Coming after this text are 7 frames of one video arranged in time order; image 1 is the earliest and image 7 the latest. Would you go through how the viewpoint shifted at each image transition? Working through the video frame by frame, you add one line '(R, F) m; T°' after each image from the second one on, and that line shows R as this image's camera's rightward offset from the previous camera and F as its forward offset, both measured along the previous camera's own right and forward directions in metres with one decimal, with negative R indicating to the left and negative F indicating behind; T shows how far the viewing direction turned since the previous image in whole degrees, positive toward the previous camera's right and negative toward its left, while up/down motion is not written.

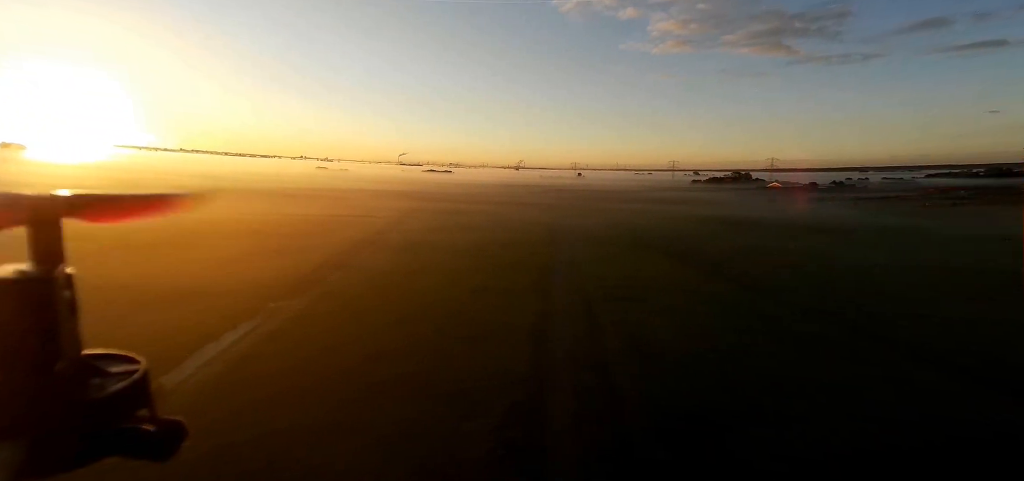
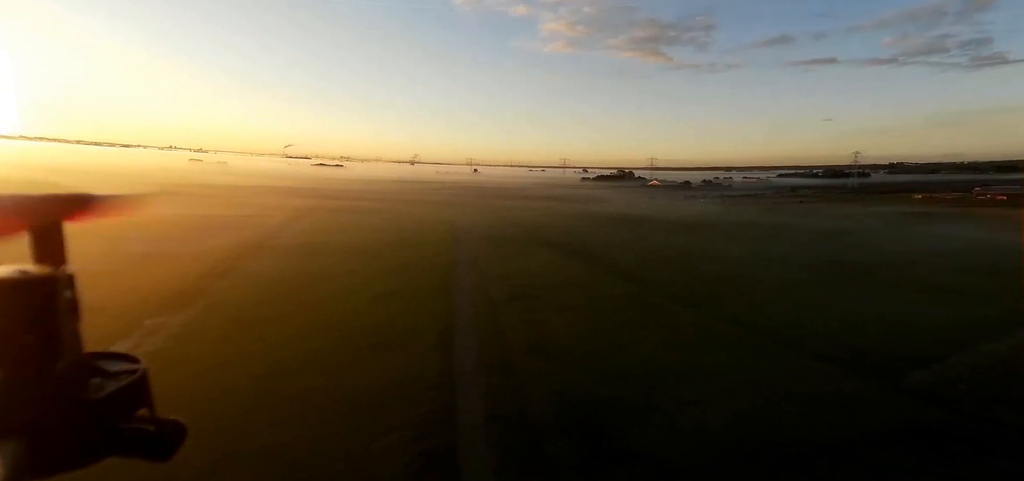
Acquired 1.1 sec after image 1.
(-0.4, +0.3) m; +12°
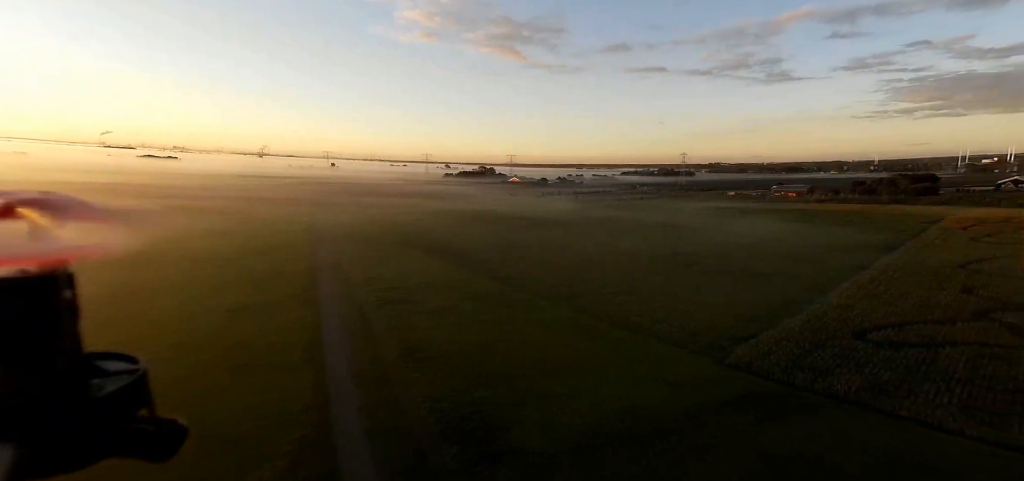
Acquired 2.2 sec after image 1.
(-0.4, 0.0) m; +15°
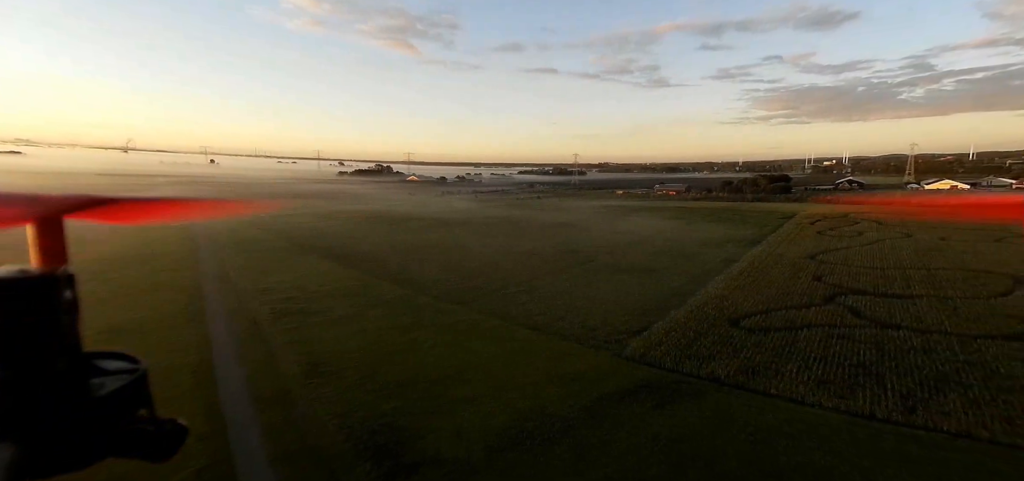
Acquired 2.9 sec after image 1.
(-0.2, -0.2) m; +11°
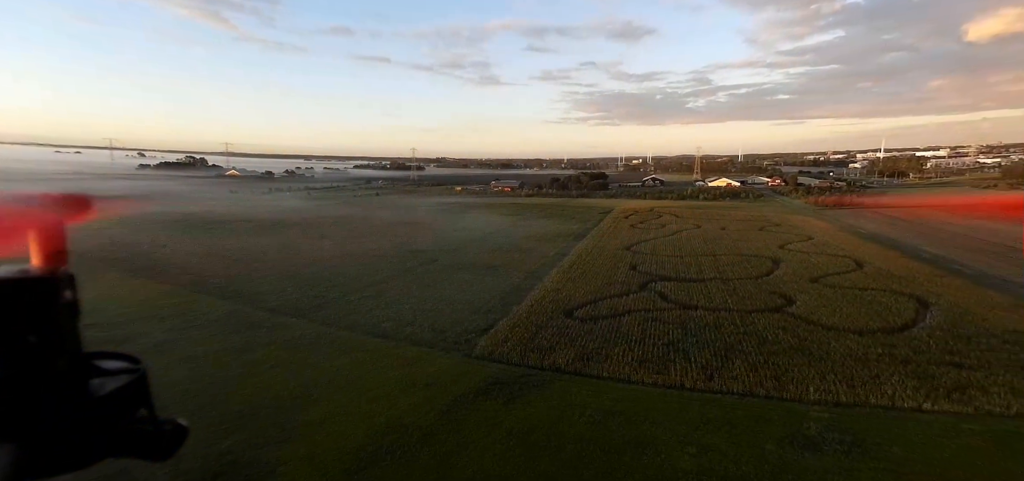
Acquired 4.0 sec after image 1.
(+0.3, +0.6) m; +19°
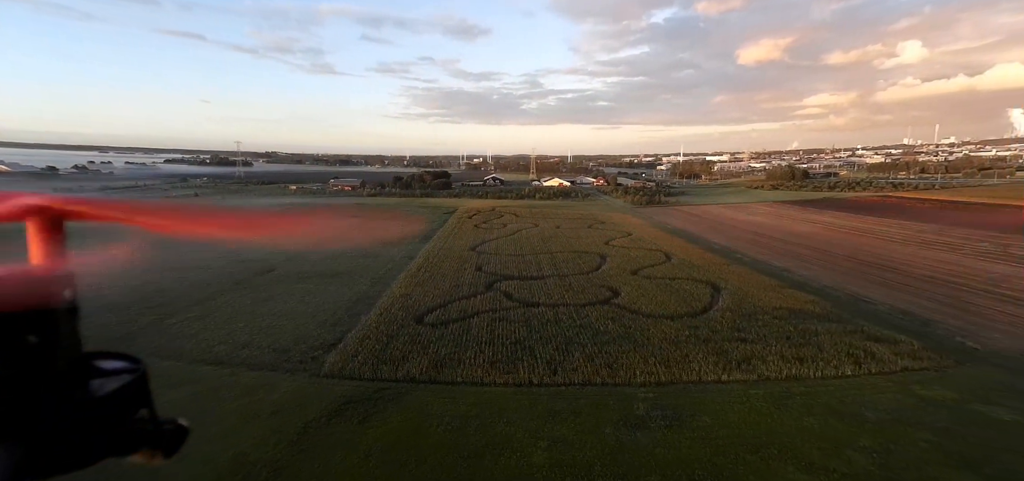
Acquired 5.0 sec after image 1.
(+0.2, +0.4) m; +18°
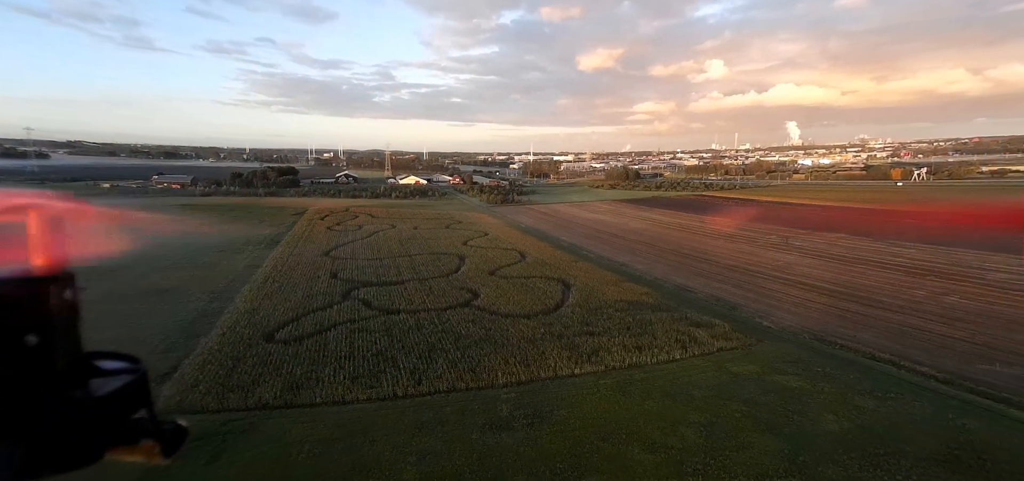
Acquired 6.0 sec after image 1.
(+0.3, +0.2) m; +16°
